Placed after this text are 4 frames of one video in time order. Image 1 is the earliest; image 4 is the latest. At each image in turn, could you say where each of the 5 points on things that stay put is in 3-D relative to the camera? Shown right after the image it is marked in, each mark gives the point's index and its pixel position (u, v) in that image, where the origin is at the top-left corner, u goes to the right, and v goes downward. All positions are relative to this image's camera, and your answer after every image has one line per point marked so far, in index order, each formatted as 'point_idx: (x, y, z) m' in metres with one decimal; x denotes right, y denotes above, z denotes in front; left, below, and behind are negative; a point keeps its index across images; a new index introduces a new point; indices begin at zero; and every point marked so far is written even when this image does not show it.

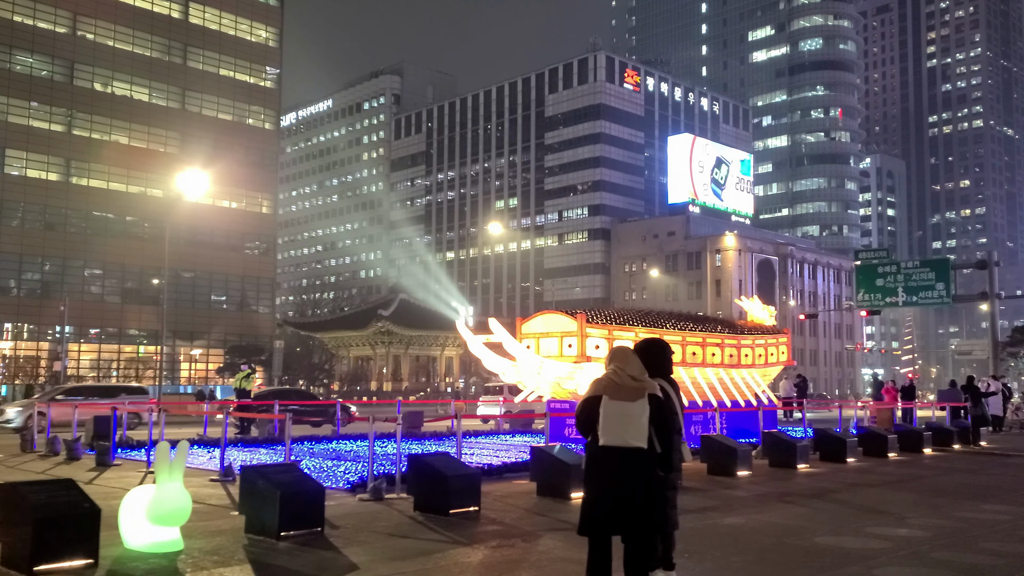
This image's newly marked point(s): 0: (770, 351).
0: (+5.6, -1.4, +18.3) m
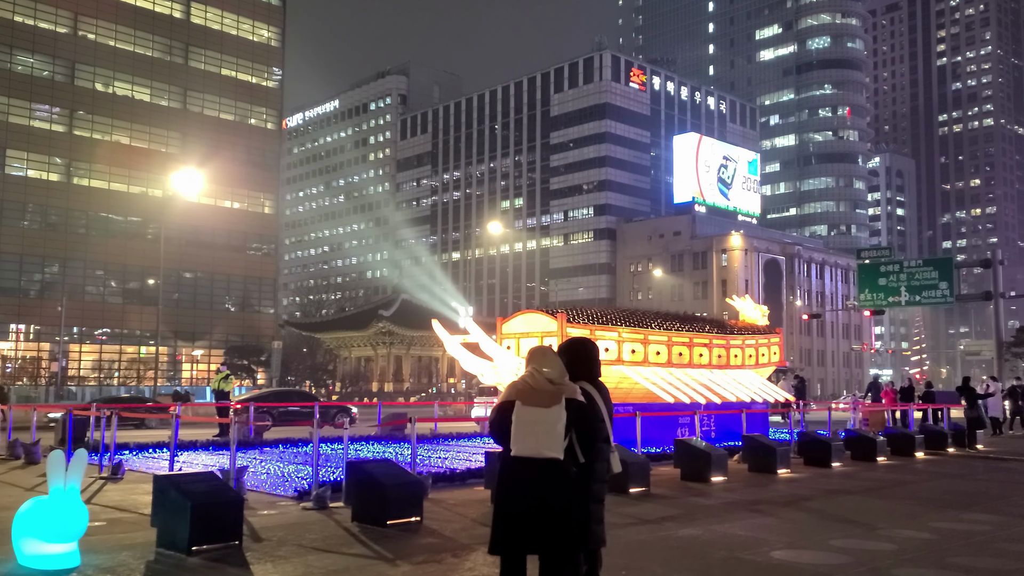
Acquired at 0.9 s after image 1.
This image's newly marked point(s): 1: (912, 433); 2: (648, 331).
0: (+5.2, -1.3, +17.9) m
1: (+7.6, -2.8, +16.4) m
2: (+2.4, -0.7, +15.4) m
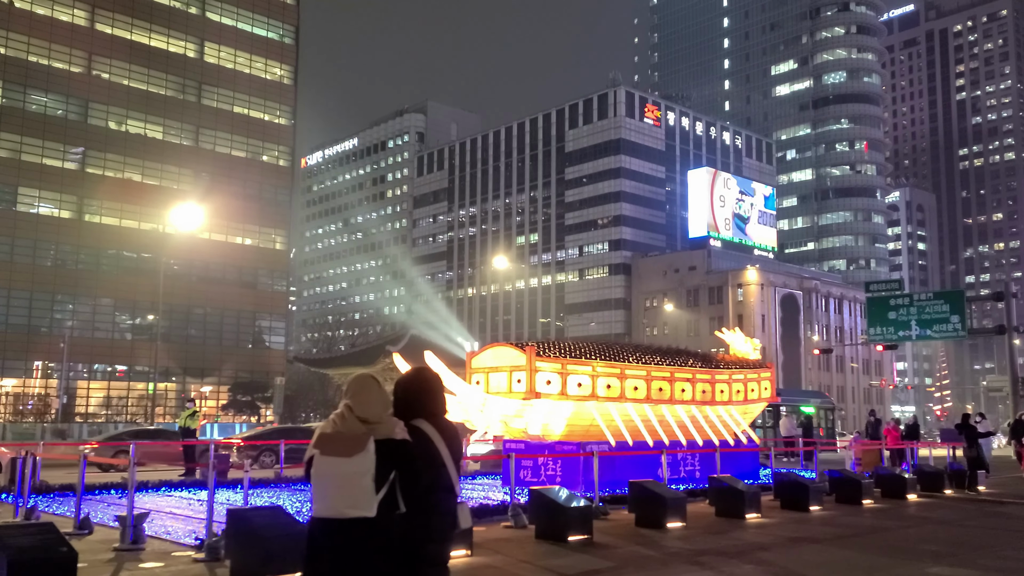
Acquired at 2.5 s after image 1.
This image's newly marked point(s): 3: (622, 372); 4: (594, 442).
0: (+4.8, -2.0, +17.1) m
1: (+7.1, -3.4, +15.5) m
2: (+1.9, -1.3, +14.6) m
3: (+1.9, -1.4, +14.5) m
4: (+1.4, -2.6, +14.6) m
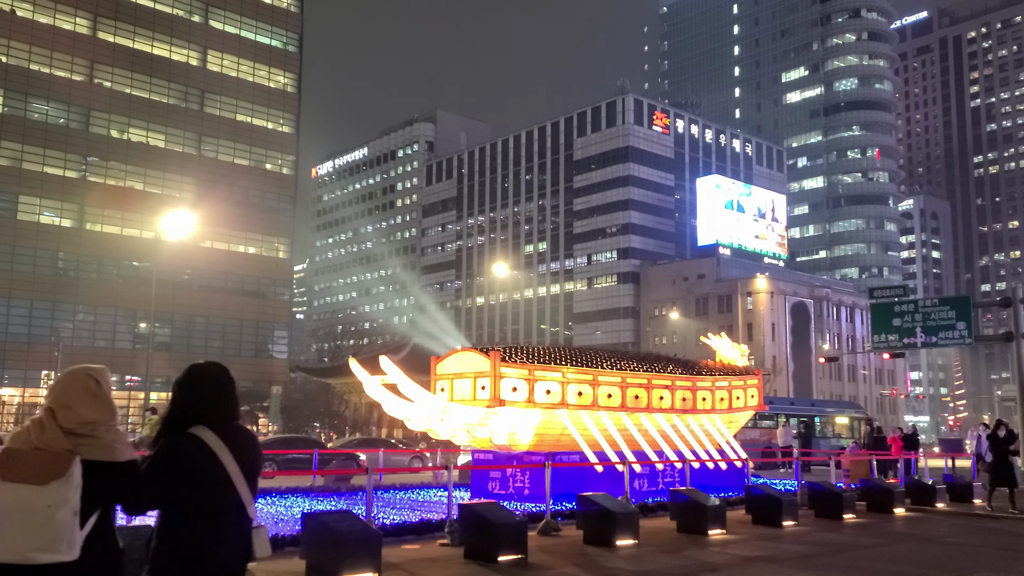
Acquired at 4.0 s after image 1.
0: (+4.3, -2.0, +16.3) m
1: (+6.6, -3.4, +14.7) m
2: (+1.4, -1.3, +13.9) m
3: (+1.3, -1.5, +13.8) m
4: (+0.9, -2.7, +13.8) m
